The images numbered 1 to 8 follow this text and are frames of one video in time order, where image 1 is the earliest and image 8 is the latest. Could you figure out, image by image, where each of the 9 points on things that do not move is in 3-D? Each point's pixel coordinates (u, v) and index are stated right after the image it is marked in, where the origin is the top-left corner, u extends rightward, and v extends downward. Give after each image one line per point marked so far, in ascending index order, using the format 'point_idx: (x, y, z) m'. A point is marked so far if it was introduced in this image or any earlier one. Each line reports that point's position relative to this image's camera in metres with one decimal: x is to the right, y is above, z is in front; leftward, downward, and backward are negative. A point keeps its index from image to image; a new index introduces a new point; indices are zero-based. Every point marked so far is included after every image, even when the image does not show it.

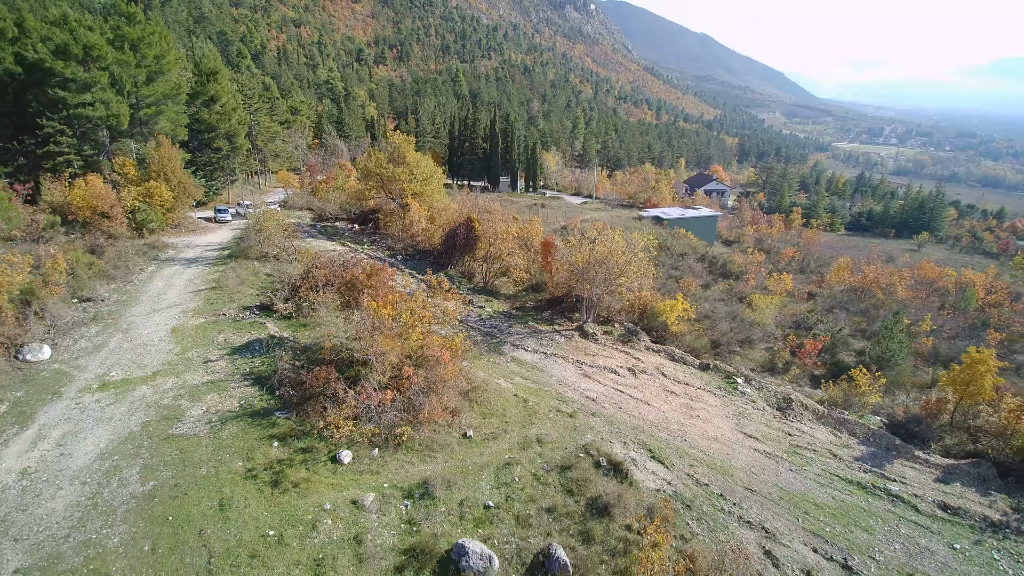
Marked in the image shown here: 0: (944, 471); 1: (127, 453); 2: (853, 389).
0: (+14.8, -6.2, +15.8) m
1: (-9.8, -4.1, +12.0) m
2: (+14.5, -4.3, +20.0) m
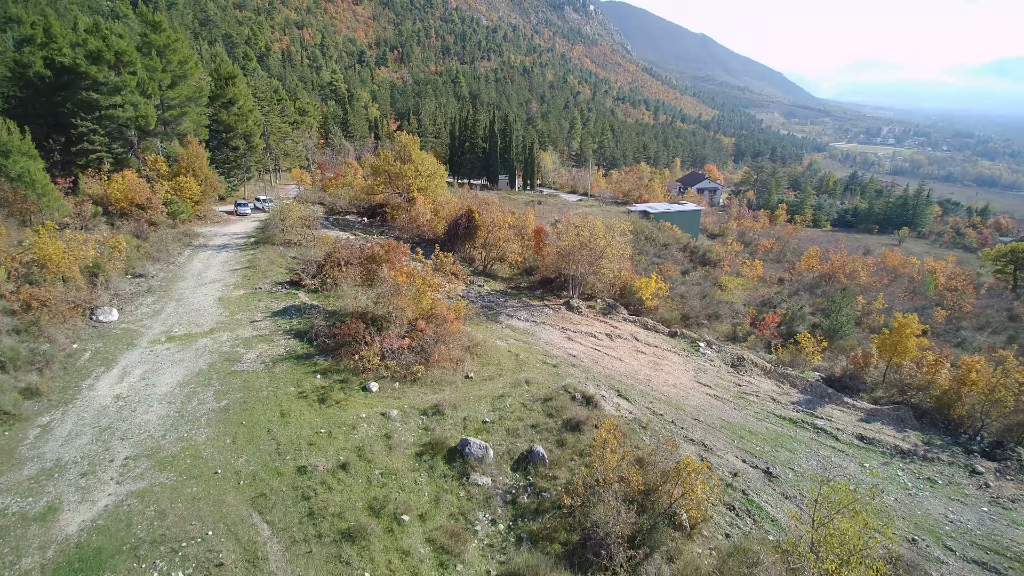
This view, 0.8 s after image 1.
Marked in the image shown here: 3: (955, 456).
0: (+14.5, -5.1, +19.0) m
1: (-10.0, -3.0, +15.1) m
2: (+14.3, -3.1, +23.2) m
3: (+16.3, -6.1, +17.1) m
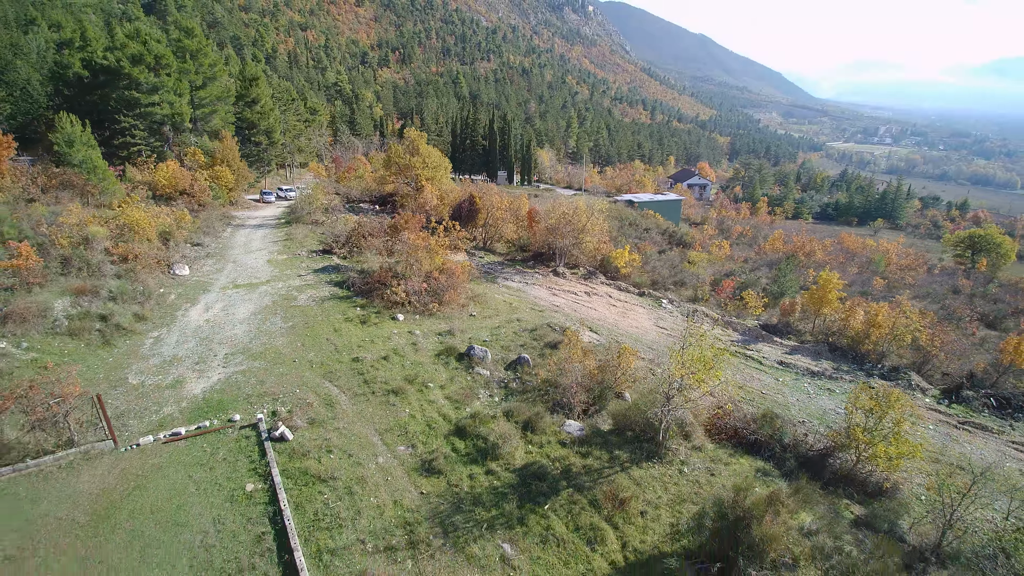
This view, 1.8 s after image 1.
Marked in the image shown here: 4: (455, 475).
0: (+14.3, -3.1, +23.6) m
1: (-10.3, -1.1, +19.8) m
2: (+14.0, -1.1, +27.8) m
3: (+16.1, -4.1, +21.7) m
4: (-1.4, -4.7, +11.9) m
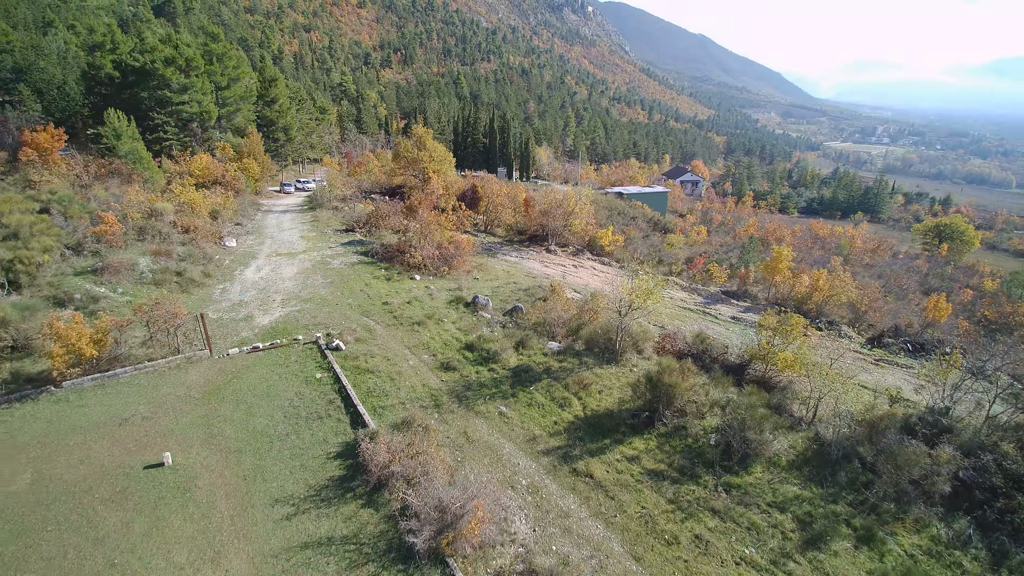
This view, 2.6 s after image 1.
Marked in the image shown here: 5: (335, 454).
0: (+14.1, -1.3, +27.9) m
1: (-10.4, +0.8, +24.0) m
2: (+13.8, +0.7, +32.1) m
3: (+15.9, -2.3, +26.0) m
4: (-1.6, -2.9, +16.2) m
5: (-4.6, -4.3, +12.3) m
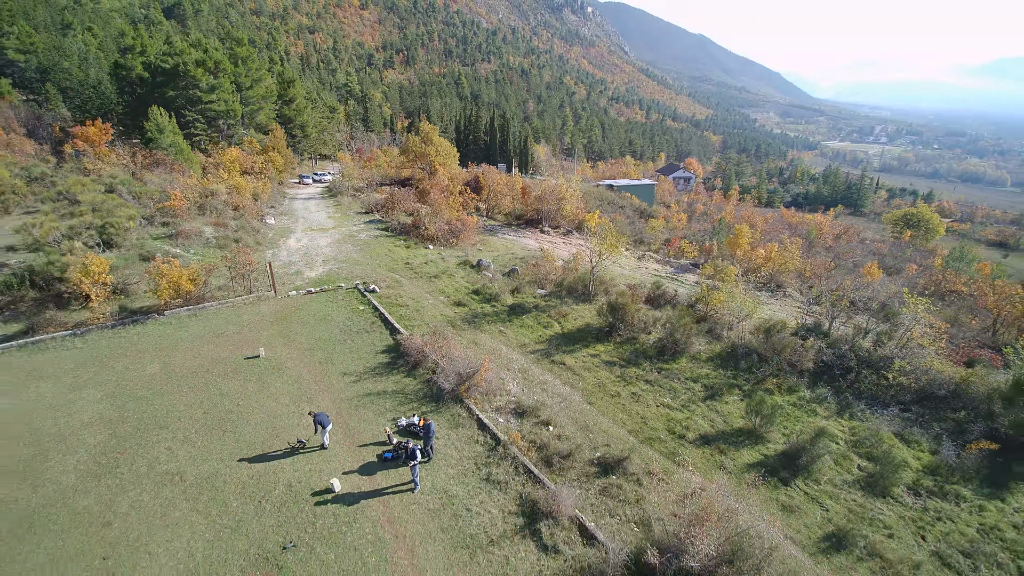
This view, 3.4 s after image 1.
0: (+14.0, +0.8, +32.7) m
1: (-10.6, +2.8, +28.8) m
2: (+13.7, +2.7, +36.9) m
3: (+15.8, -0.3, +30.7) m
4: (-1.7, -0.8, +20.9) m
5: (-4.7, -2.3, +17.0) m
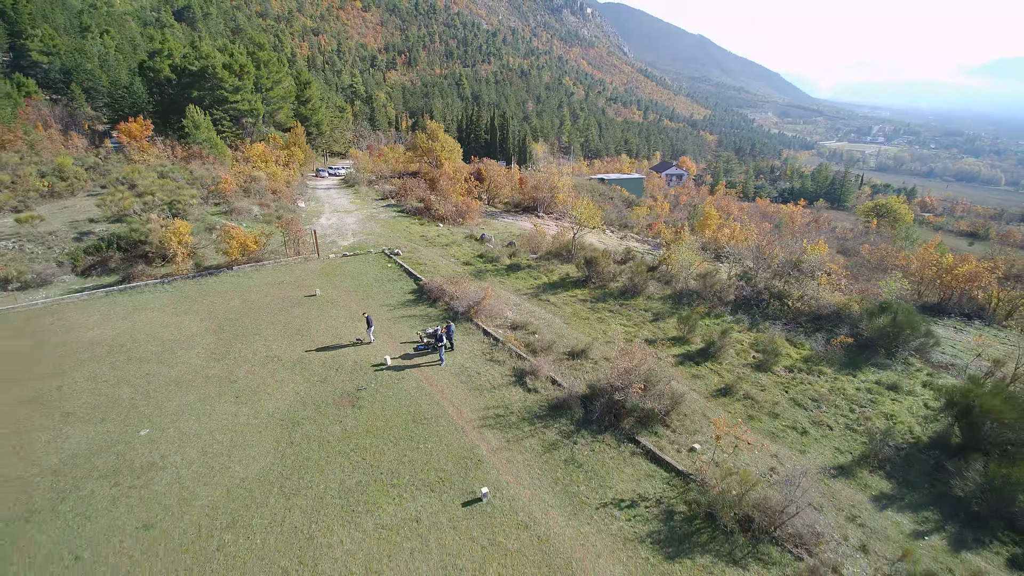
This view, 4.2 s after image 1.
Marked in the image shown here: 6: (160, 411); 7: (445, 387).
0: (+13.8, +2.9, +37.7) m
1: (-10.7, +4.9, +33.9) m
2: (+13.5, +4.8, +41.9) m
3: (+15.6, +1.8, +35.8) m
4: (-1.9, +1.3, +26.0) m
5: (-4.9, -0.2, +22.1) m
6: (-10.6, -3.7, +14.1) m
7: (-2.1, -3.2, +14.8) m
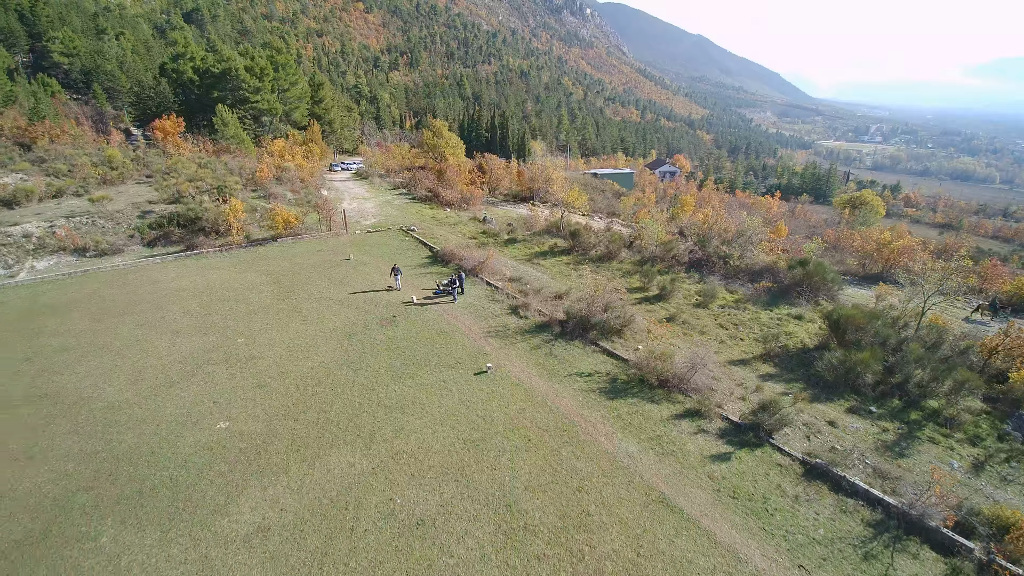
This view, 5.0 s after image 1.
0: (+13.7, +4.9, +42.6) m
1: (-10.9, +6.9, +38.7) m
2: (+13.4, +6.8, +46.8) m
3: (+15.5, +3.8, +40.6) m
4: (-2.0, +3.3, +30.9) m
5: (-5.0, +1.8, +27.0) m
6: (-10.8, -1.7, +19.0) m
7: (-2.3, -1.2, +19.7) m
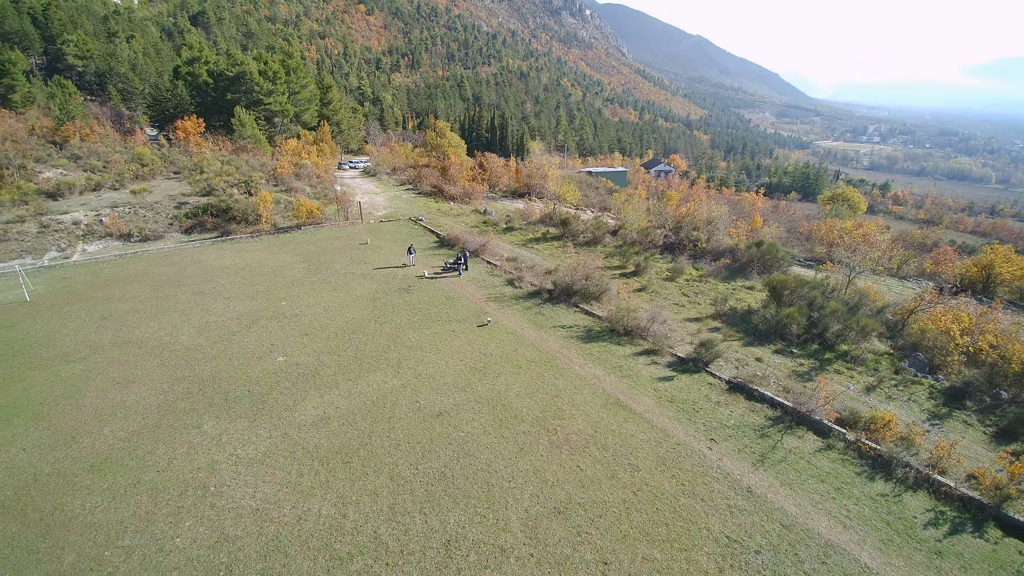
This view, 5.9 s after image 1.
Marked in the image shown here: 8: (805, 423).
0: (+13.5, +6.2, +46.3) m
1: (-11.1, +8.2, +42.4) m
2: (+13.2, +8.1, +50.5) m
3: (+15.3, +5.1, +44.3) m
4: (-2.2, +4.6, +34.6) m
5: (-5.2, +3.1, +30.6) m
6: (-11.0, -0.4, +22.7) m
7: (-2.5, +0.1, +23.4) m
8: (+8.8, -4.1, +14.0) m
